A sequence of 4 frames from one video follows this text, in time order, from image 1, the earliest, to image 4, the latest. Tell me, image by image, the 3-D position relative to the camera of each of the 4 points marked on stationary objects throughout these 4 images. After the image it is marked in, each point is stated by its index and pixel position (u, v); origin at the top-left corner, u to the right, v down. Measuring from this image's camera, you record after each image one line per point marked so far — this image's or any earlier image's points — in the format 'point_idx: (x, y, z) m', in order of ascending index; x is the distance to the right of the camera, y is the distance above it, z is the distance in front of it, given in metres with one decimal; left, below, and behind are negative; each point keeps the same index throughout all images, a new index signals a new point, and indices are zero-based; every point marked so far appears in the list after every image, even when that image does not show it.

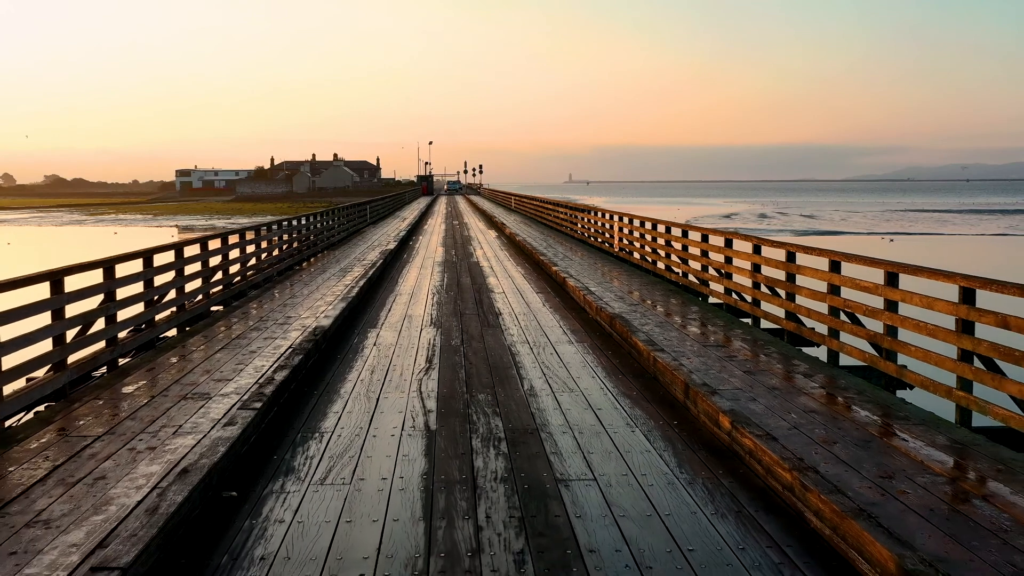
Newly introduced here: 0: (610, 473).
0: (+0.2, -0.5, +3.7) m
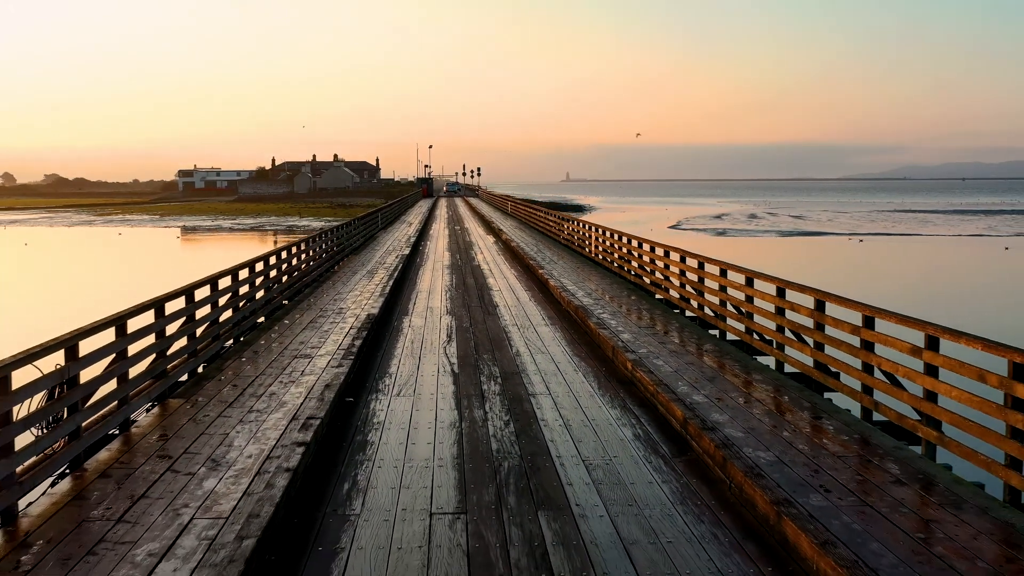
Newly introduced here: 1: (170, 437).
0: (+0.2, -0.5, +6.5) m
1: (-1.3, -0.6, +5.5) m
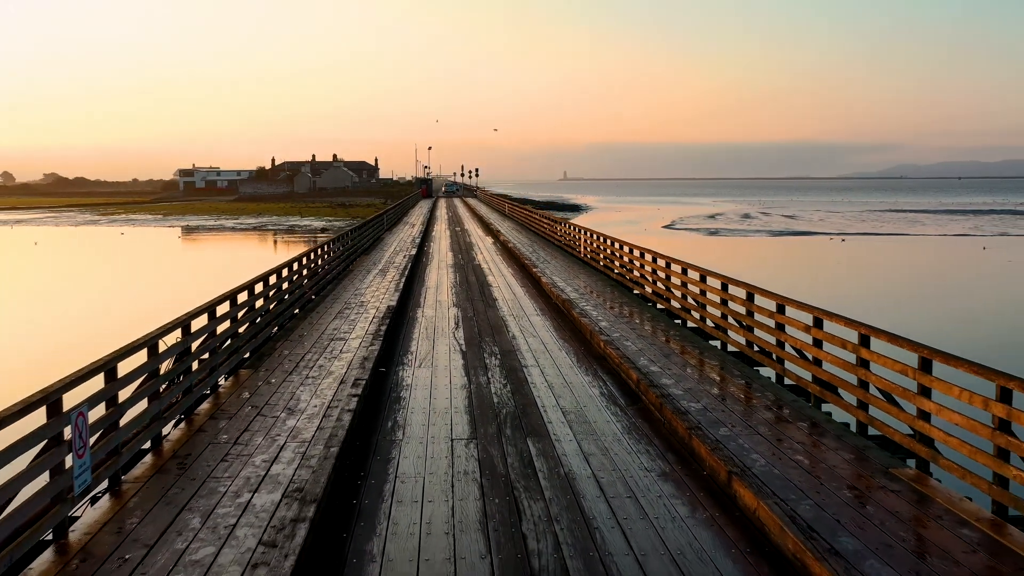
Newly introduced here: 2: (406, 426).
0: (+0.2, -0.4, +8.2) m
1: (-1.3, -0.5, +7.2) m
2: (-0.5, -0.6, +6.2) m
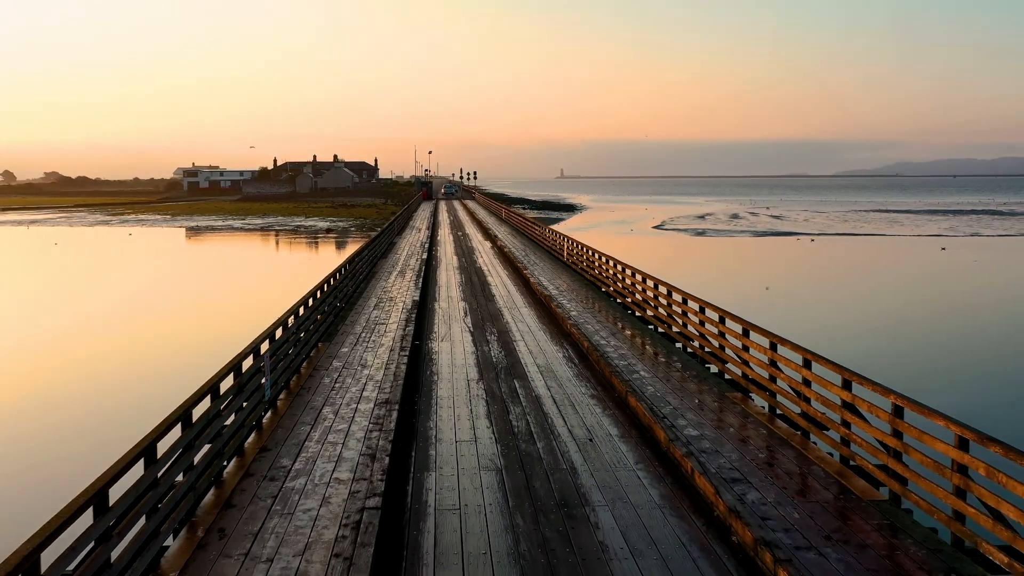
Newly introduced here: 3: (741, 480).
0: (+0.1, -0.4, +11.9) m
1: (-1.4, -0.5, +10.9) m
2: (-0.5, -0.6, +9.8) m
3: (+1.0, -0.9, +6.3) m
